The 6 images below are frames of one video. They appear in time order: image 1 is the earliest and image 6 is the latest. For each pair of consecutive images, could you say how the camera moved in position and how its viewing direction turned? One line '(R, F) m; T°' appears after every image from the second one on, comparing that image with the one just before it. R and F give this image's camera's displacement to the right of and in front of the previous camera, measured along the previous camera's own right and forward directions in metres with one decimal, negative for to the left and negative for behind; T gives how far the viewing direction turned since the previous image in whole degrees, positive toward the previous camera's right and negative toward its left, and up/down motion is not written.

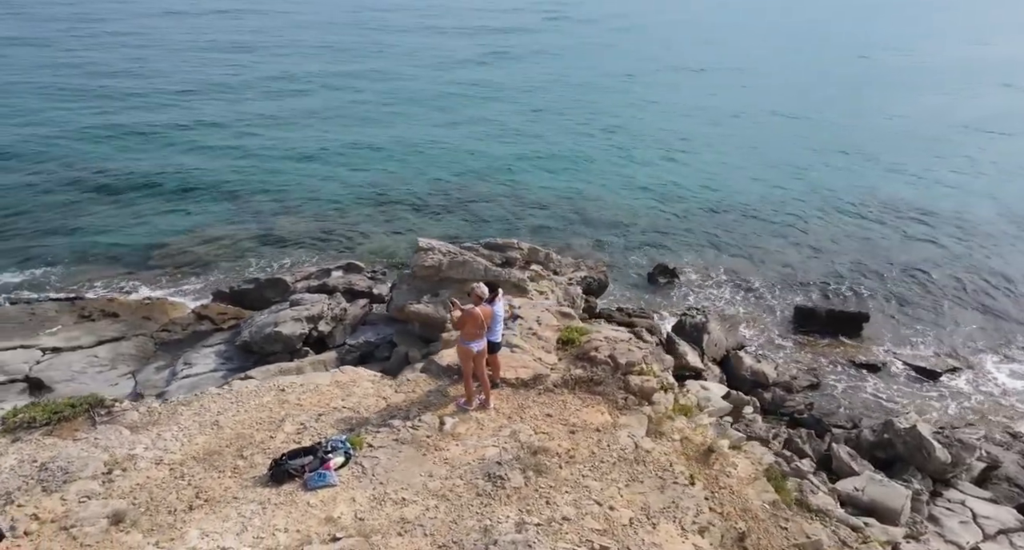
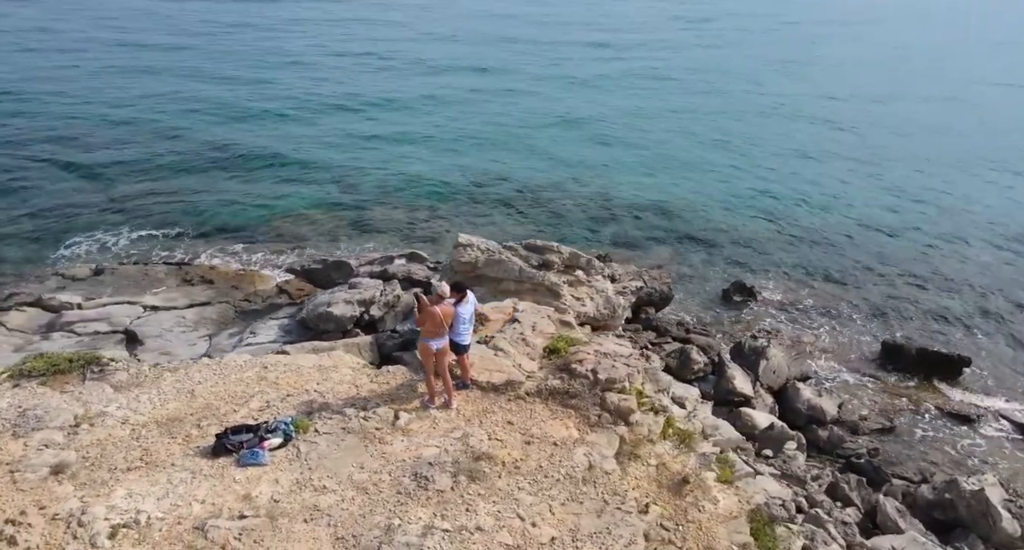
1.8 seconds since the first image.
(+1.6, +0.3) m; -9°
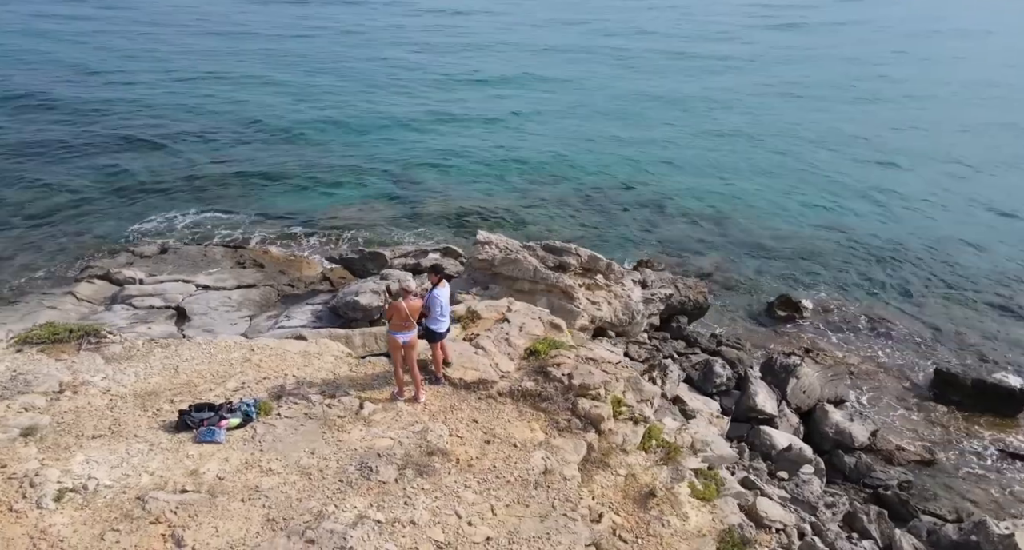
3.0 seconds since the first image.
(+1.1, +0.1) m; -5°
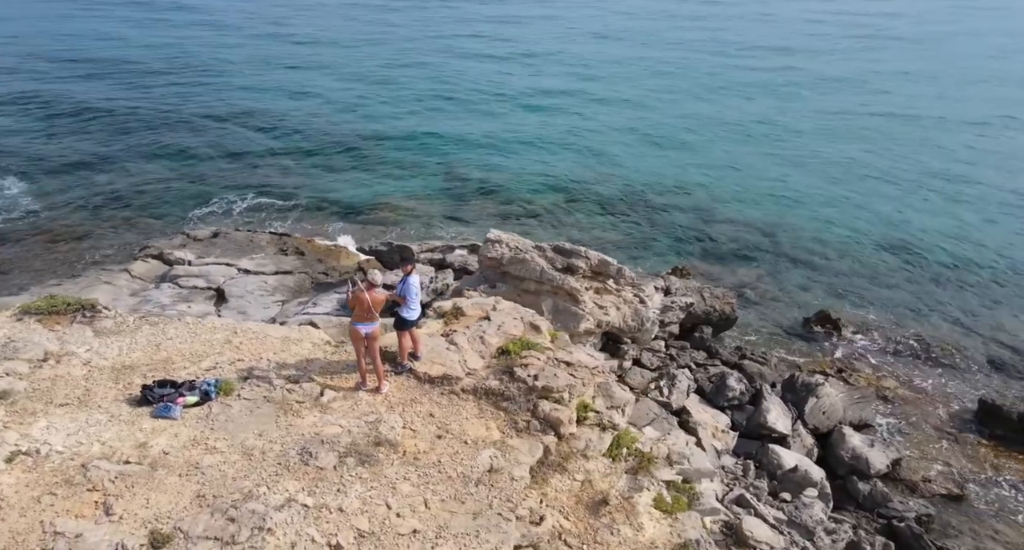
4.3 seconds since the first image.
(+1.1, +0.1) m; -5°
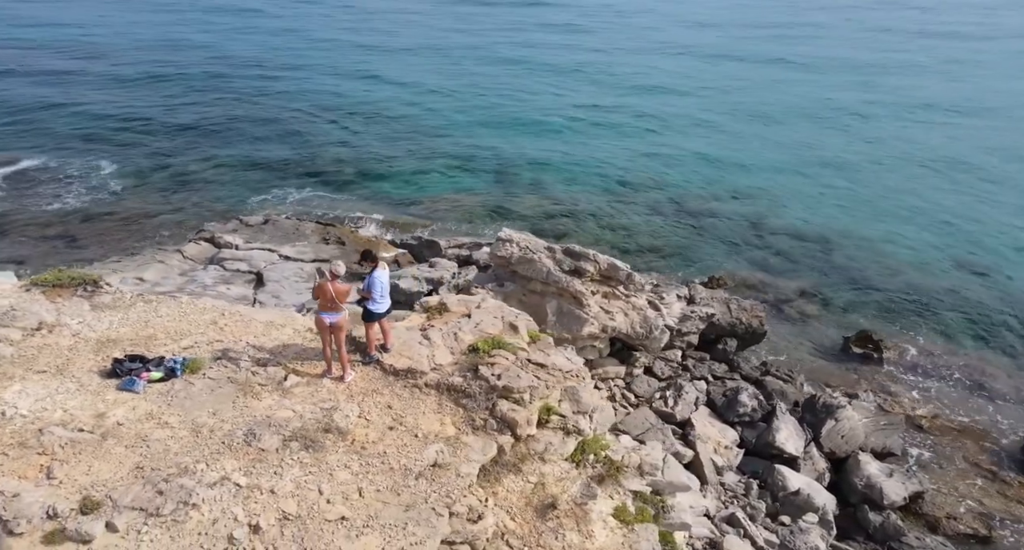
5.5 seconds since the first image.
(+1.1, 0.0) m; -5°
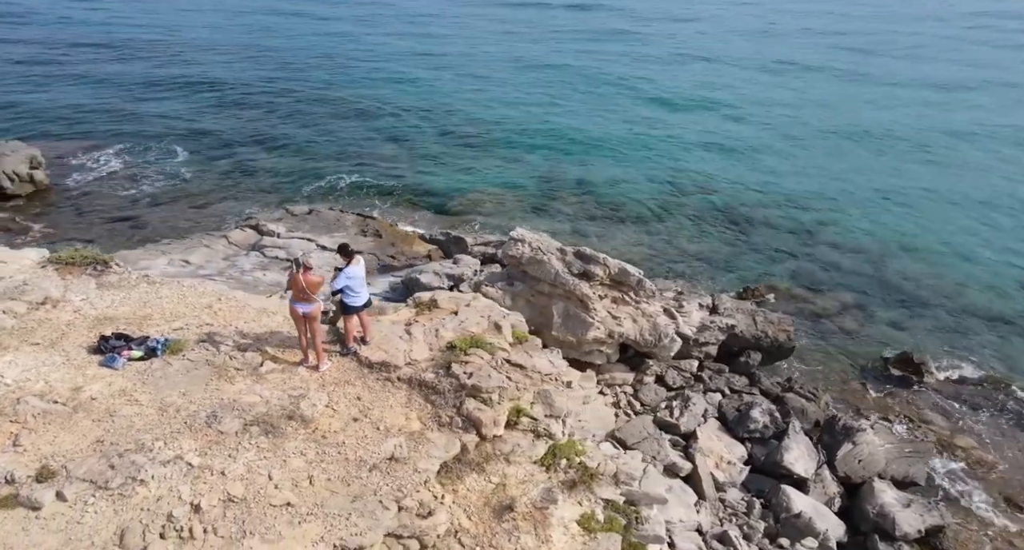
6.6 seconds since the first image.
(+1.0, 0.0) m; -4°
